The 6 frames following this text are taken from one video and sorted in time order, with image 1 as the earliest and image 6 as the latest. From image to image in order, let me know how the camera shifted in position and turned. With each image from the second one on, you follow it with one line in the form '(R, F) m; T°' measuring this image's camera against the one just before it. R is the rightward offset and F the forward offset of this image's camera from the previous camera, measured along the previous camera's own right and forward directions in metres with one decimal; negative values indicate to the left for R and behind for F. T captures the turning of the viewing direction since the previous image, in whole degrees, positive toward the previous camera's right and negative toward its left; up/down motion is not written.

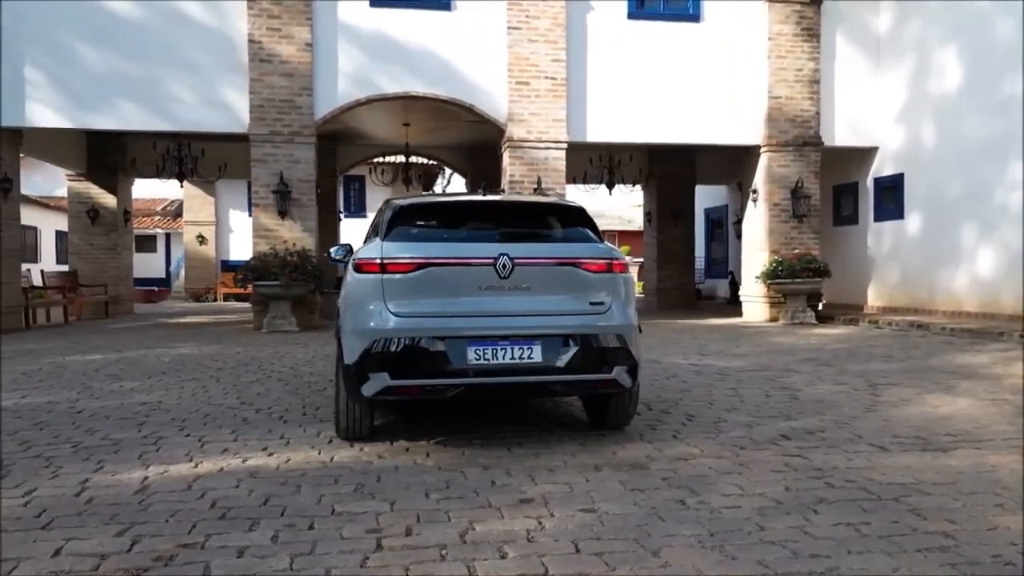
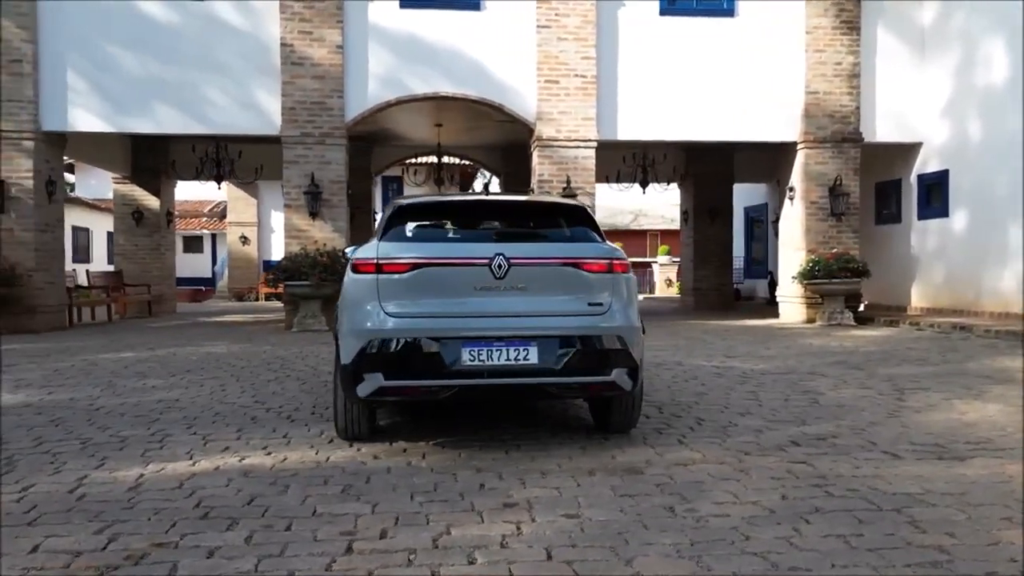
(+0.3, +0.1) m; -4°
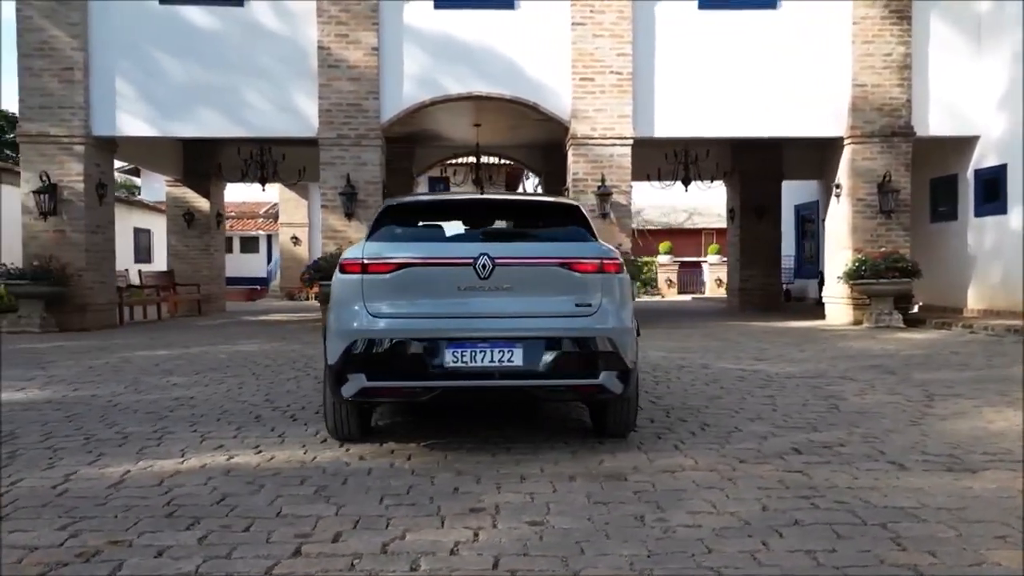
(+0.5, +0.1) m; -5°
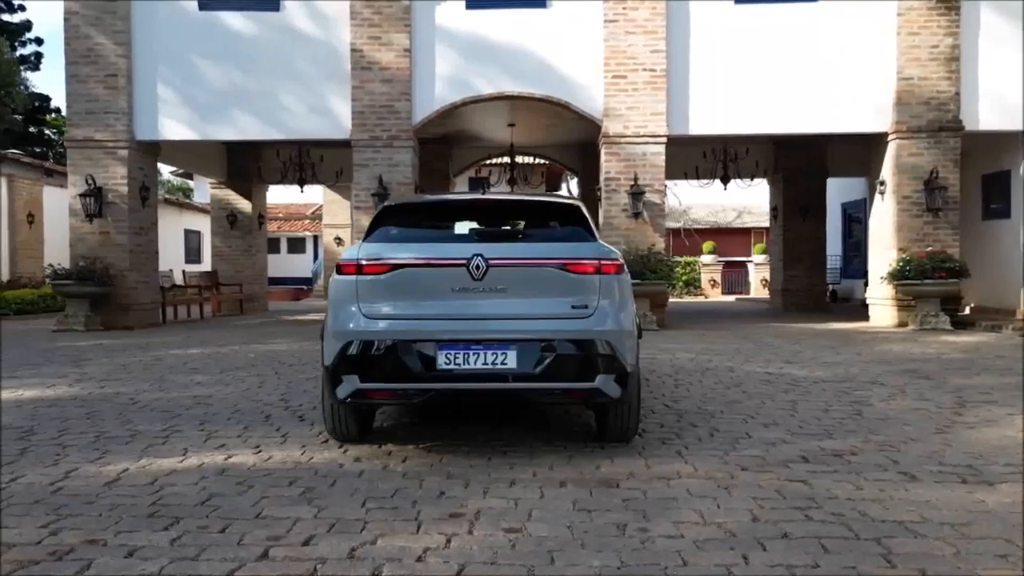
(+0.3, +0.1) m; -4°
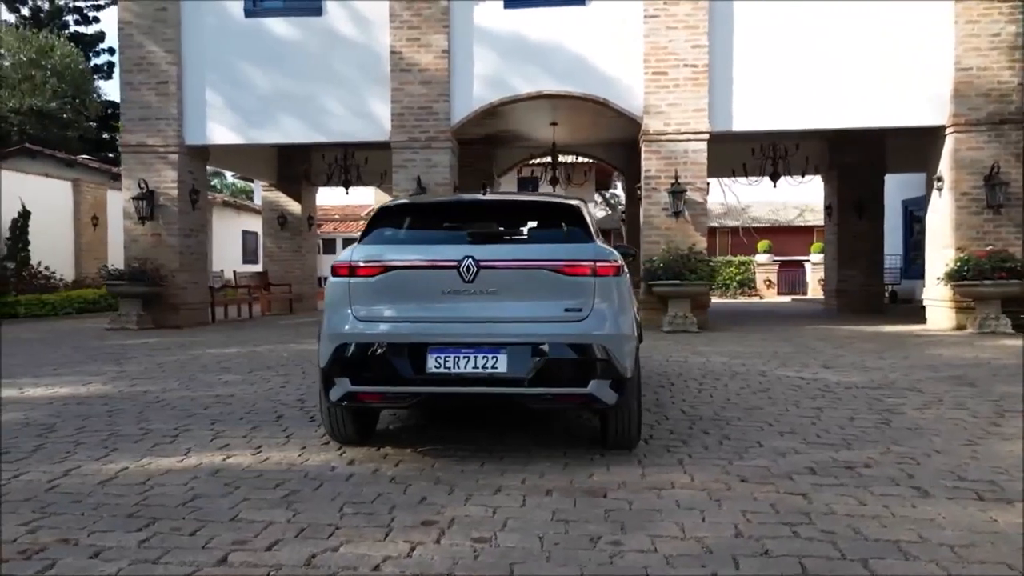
(+0.4, +0.1) m; -5°
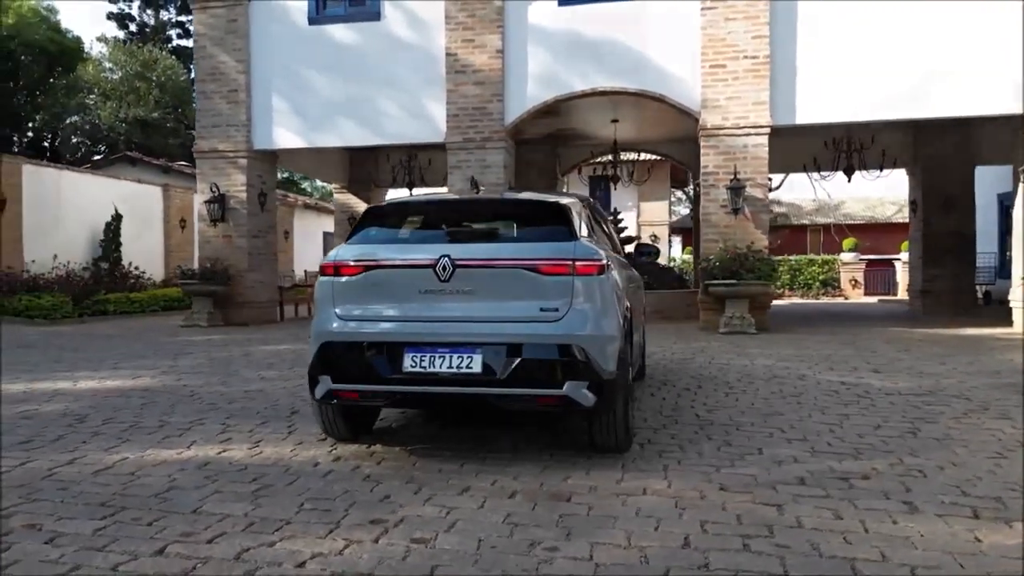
(+0.7, +0.1) m; -7°
